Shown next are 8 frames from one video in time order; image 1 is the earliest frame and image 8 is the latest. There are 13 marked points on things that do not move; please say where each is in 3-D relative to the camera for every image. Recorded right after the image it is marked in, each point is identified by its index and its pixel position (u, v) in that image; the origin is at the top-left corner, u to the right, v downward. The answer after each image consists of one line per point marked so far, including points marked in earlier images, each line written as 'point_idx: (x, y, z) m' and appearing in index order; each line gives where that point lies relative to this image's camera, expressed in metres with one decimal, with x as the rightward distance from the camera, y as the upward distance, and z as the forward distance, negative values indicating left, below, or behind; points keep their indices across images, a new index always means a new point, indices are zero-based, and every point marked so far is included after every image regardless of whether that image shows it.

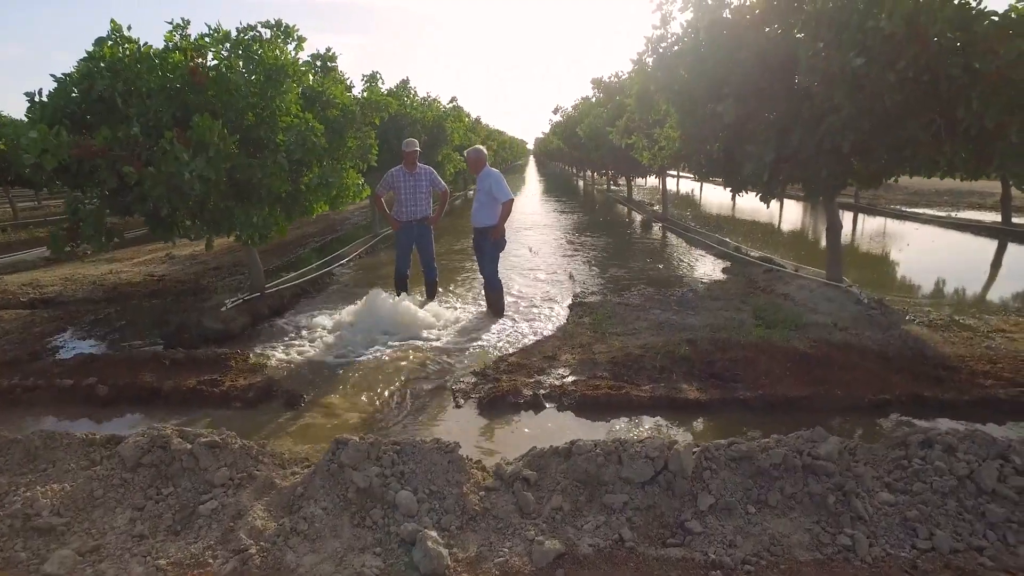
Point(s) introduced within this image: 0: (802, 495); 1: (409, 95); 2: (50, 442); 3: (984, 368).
0: (+1.3, -0.9, +2.7) m
1: (-2.1, +3.9, +12.5) m
2: (-2.4, -0.9, +3.3) m
3: (+3.6, -0.6, +4.6) m
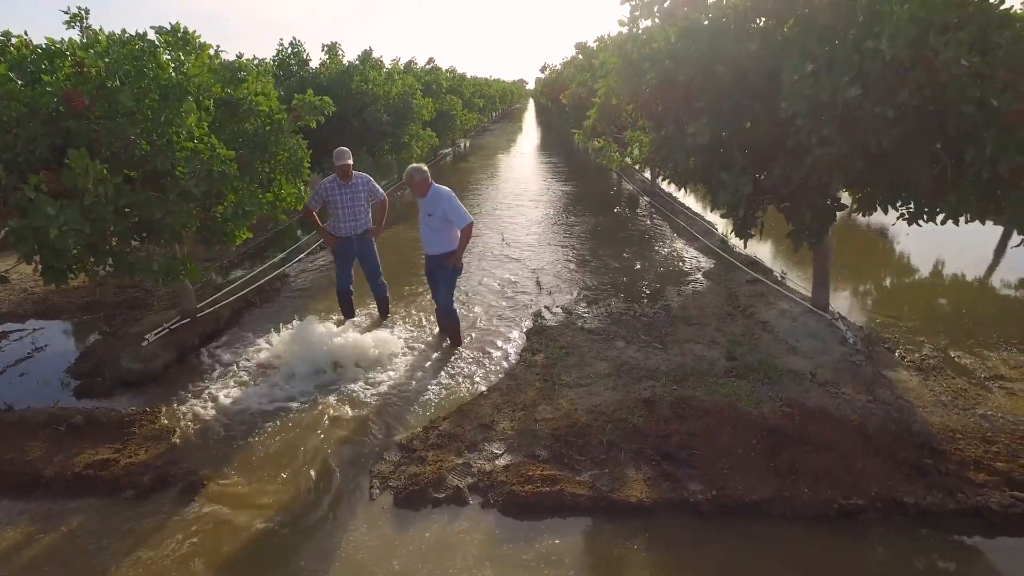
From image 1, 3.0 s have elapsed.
0: (+0.8, -1.6, +2.2) m
1: (-2.6, +4.1, +11.5) m
2: (-2.9, -1.5, +2.7) m
3: (+3.1, -1.1, +4.1) m
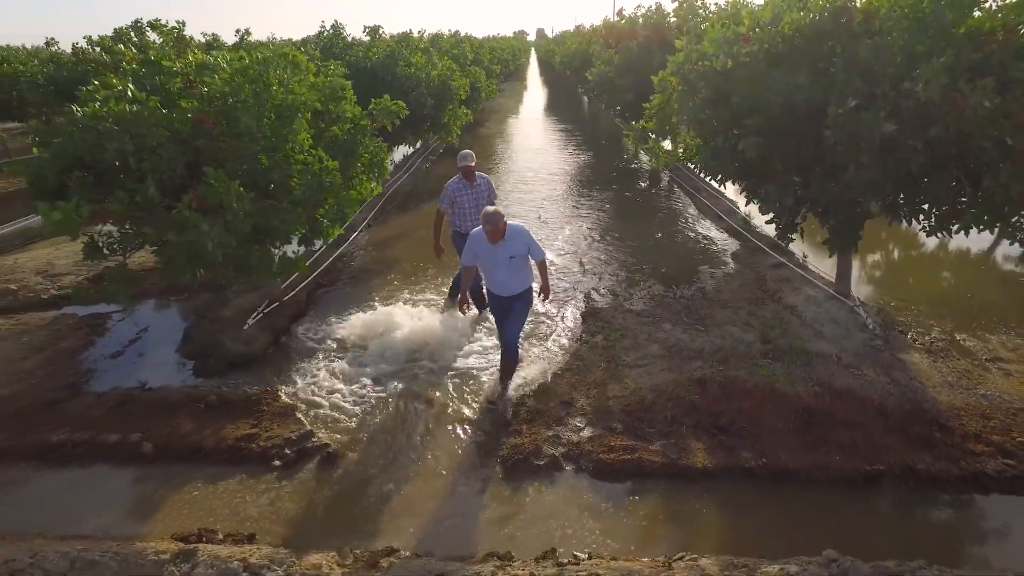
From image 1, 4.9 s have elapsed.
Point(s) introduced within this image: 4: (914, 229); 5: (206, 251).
0: (+1.4, -1.7, +3.1) m
1: (-2.0, +4.6, +12.0) m
2: (-2.3, -1.6, +3.6) m
3: (+3.8, -1.1, +4.9) m
4: (+6.8, +1.0, +10.4) m
5: (-2.6, +0.3, +5.1) m
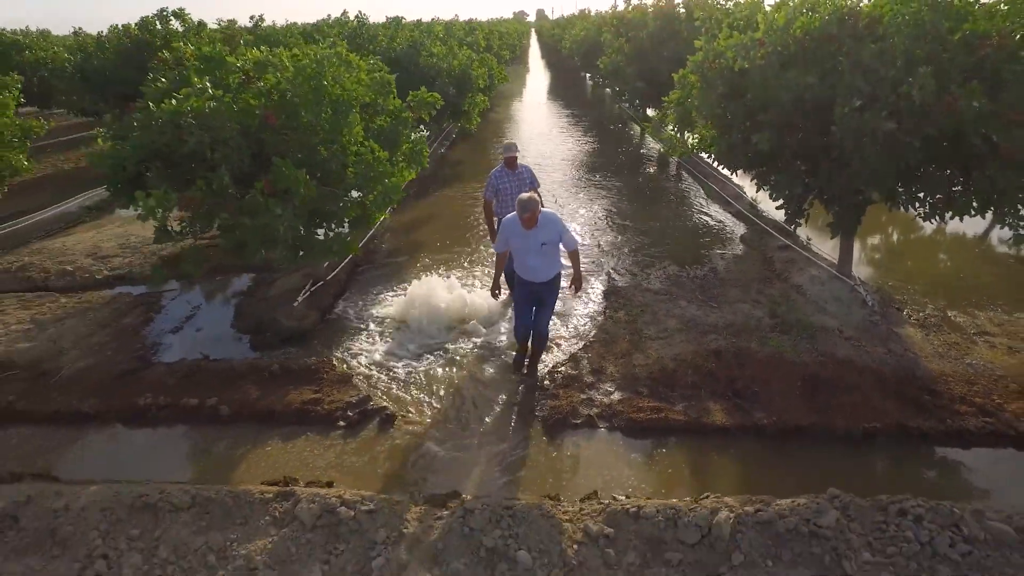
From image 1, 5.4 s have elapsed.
0: (+1.8, -1.6, +3.7) m
1: (-1.6, +5.0, +12.4) m
2: (-1.9, -1.5, +4.3) m
3: (+4.1, -1.0, +5.6) m
4: (+7.2, +1.3, +10.9) m
5: (-2.2, +0.5, +5.7) m
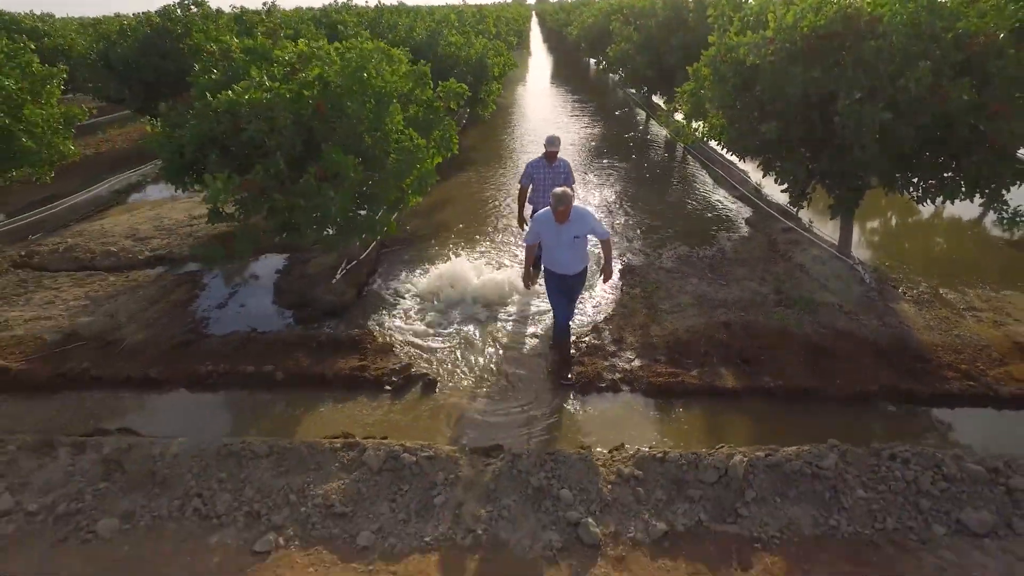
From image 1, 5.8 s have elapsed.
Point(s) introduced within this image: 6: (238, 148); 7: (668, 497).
0: (+2.1, -1.4, +4.3) m
1: (-1.3, +5.4, +12.9) m
2: (-1.6, -1.3, +4.9) m
3: (+4.4, -0.7, +6.2) m
4: (+7.5, +1.7, +11.5) m
5: (-1.9, +0.7, +6.3) m
6: (-2.9, +1.5, +6.5) m
7: (+1.1, -1.5, +4.4) m
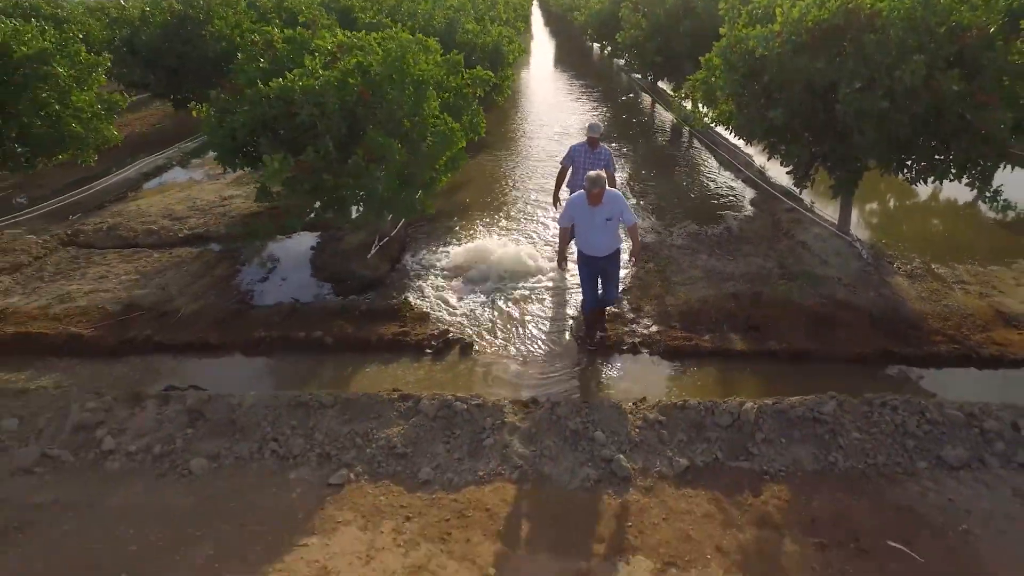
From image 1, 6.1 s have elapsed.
0: (+2.5, -1.2, +5.0) m
1: (-1.0, +5.9, +13.3) m
2: (-1.3, -1.0, +5.5) m
3: (+4.8, -0.4, +6.8) m
4: (+7.8, +2.1, +12.1) m
5: (-1.6, +1.1, +6.9) m
6: (-2.6, +1.8, +7.1) m
7: (+1.5, -1.2, +5.0) m
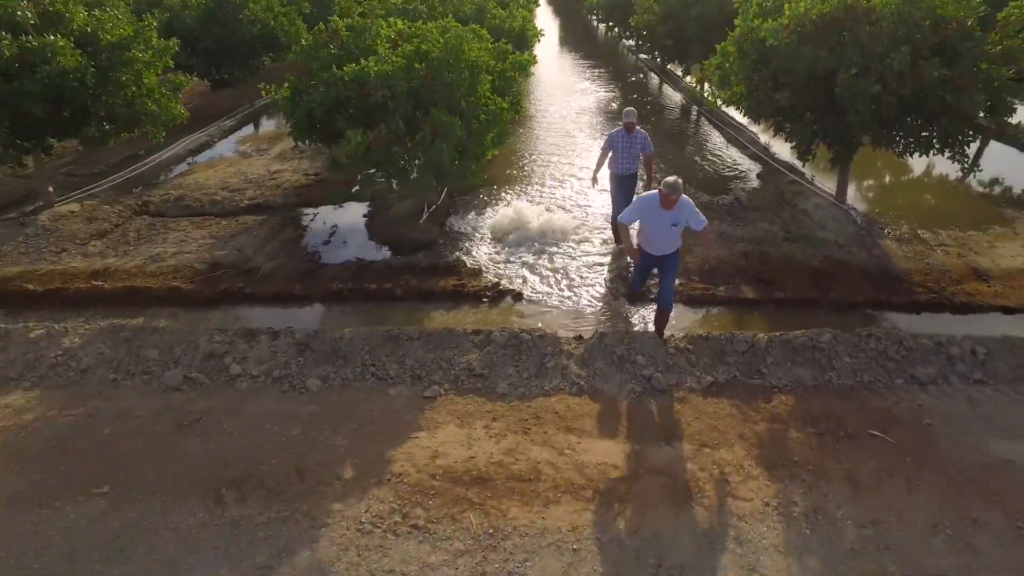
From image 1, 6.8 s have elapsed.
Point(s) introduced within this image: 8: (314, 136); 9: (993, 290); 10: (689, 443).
0: (+3.0, -0.7, +6.2) m
1: (-0.5, +6.6, +14.3) m
2: (-0.7, -0.5, +6.7) m
3: (+5.3, +0.1, +8.0) m
4: (+8.4, +2.8, +13.2) m
5: (-1.0, +1.6, +8.0) m
6: (-2.0, +2.4, +8.1) m
7: (+2.0, -0.8, +6.2) m
8: (-2.8, +2.1, +8.5) m
9: (+6.2, 0.0, +7.8) m
10: (+1.5, -1.3, +5.2) m
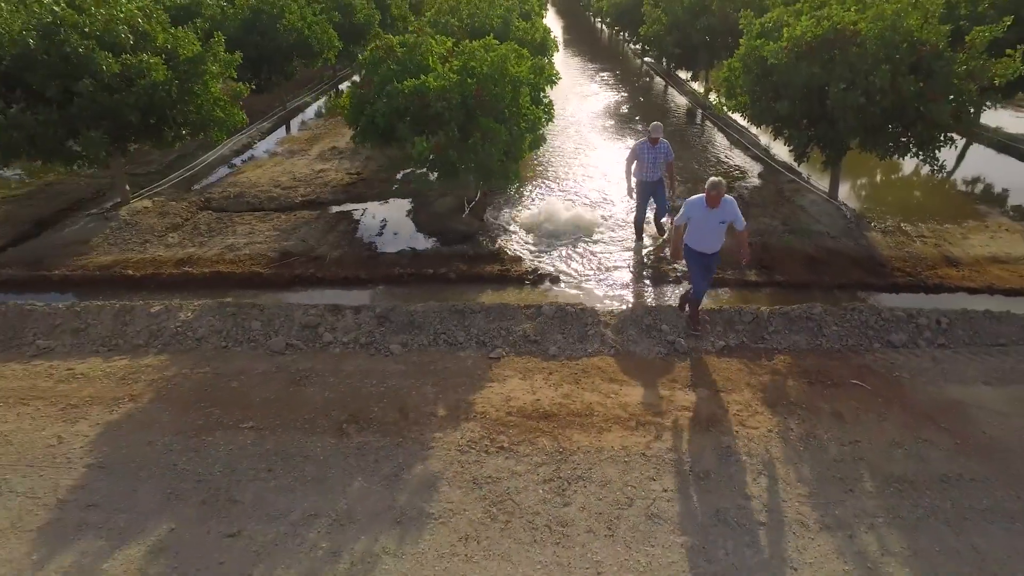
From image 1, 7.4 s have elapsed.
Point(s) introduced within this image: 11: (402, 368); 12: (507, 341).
0: (+3.6, -0.5, +7.5) m
1: (+0.1, +6.9, +15.6) m
2: (-0.1, -0.3, +8.0) m
3: (+5.9, +0.4, +9.3) m
4: (+8.9, +3.1, +14.5) m
5: (-0.4, +1.8, +9.3) m
6: (-1.4, +2.6, +9.4) m
7: (+2.6, -0.5, +7.5) m
8: (-2.2, +2.4, +9.8) m
9: (+6.8, +0.2, +9.2) m
10: (+2.1, -1.1, +6.5) m
11: (-1.3, -0.9, +7.2) m
12: (-0.1, -0.7, +7.5) m
